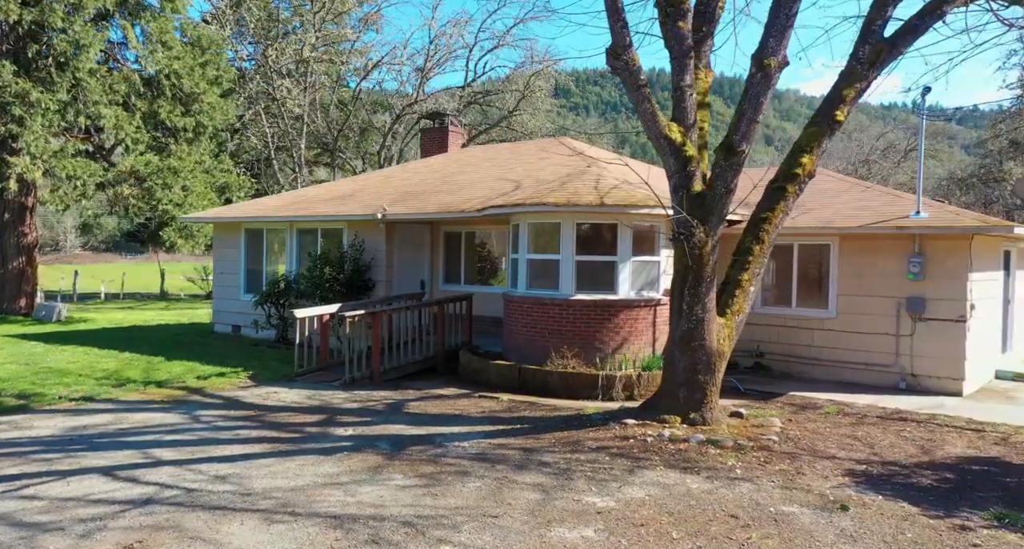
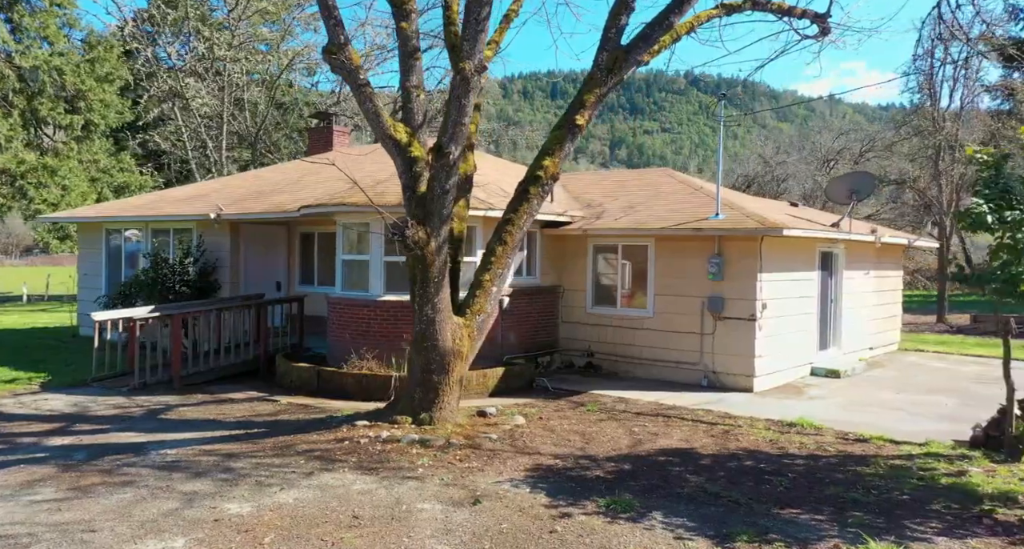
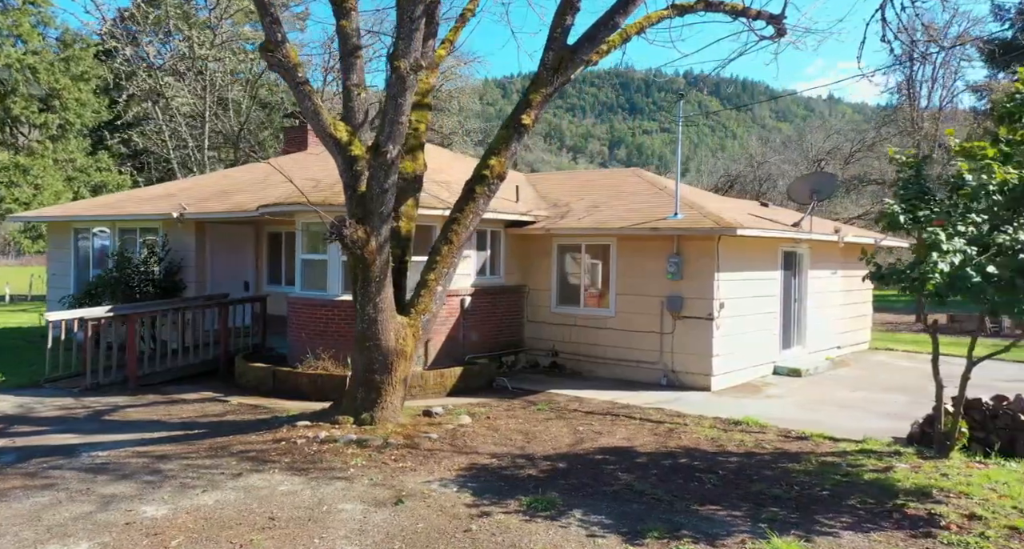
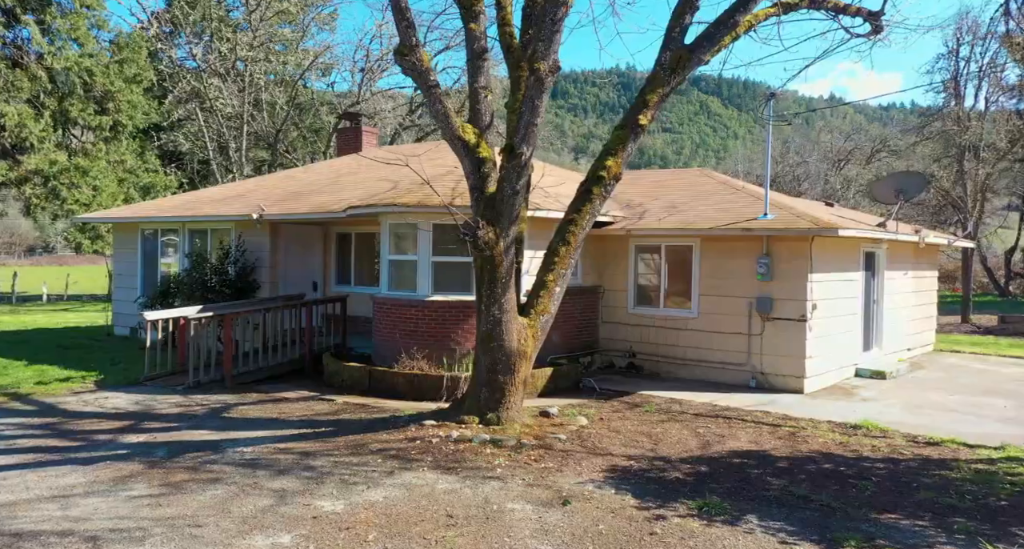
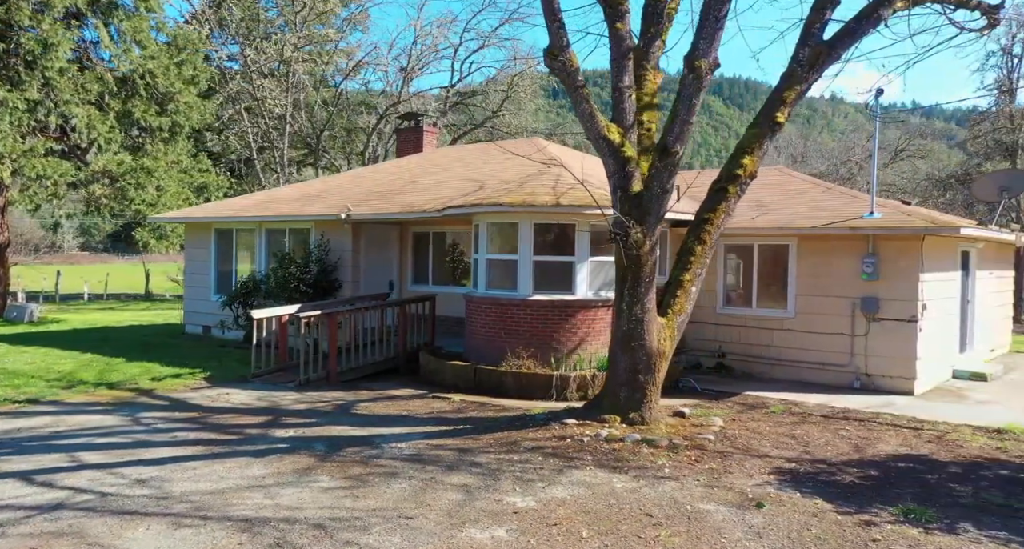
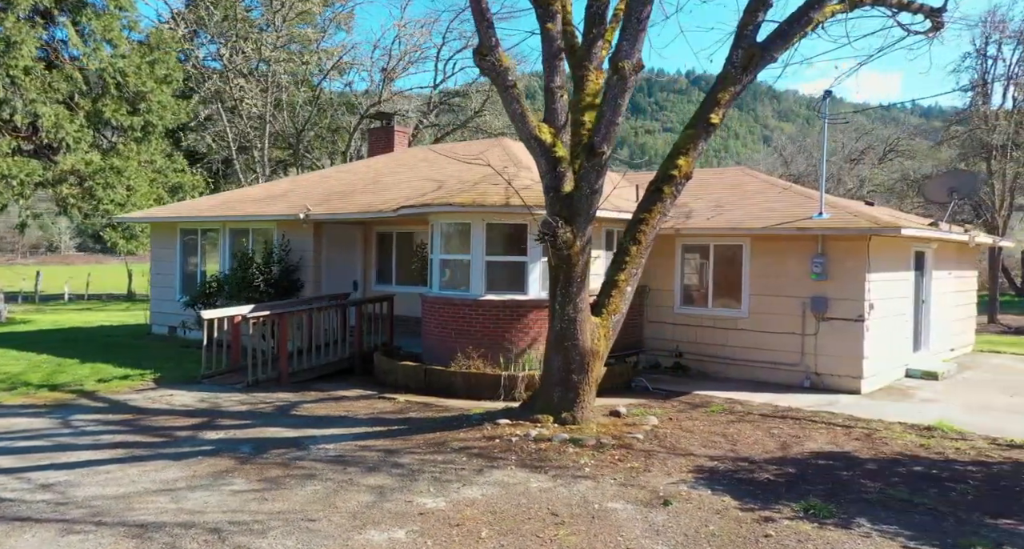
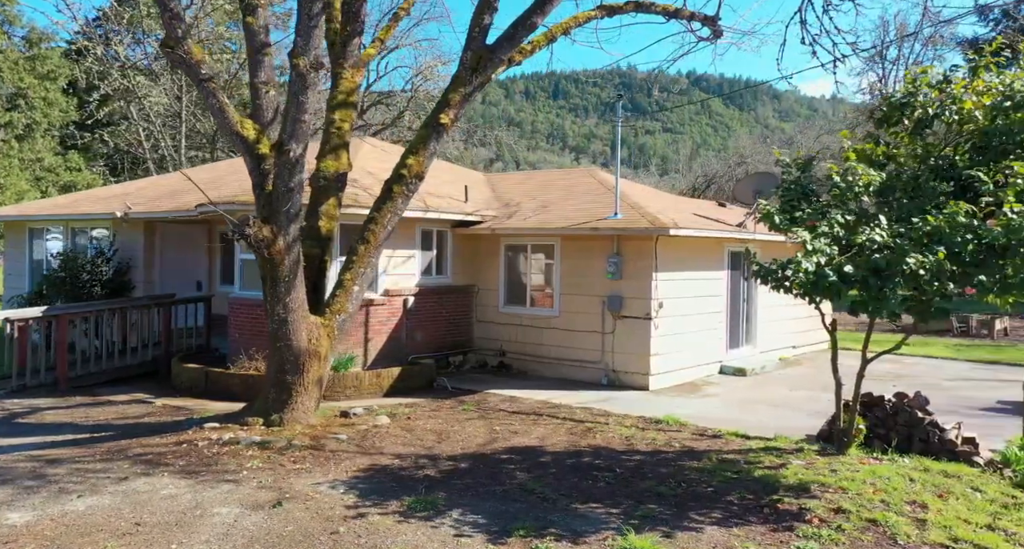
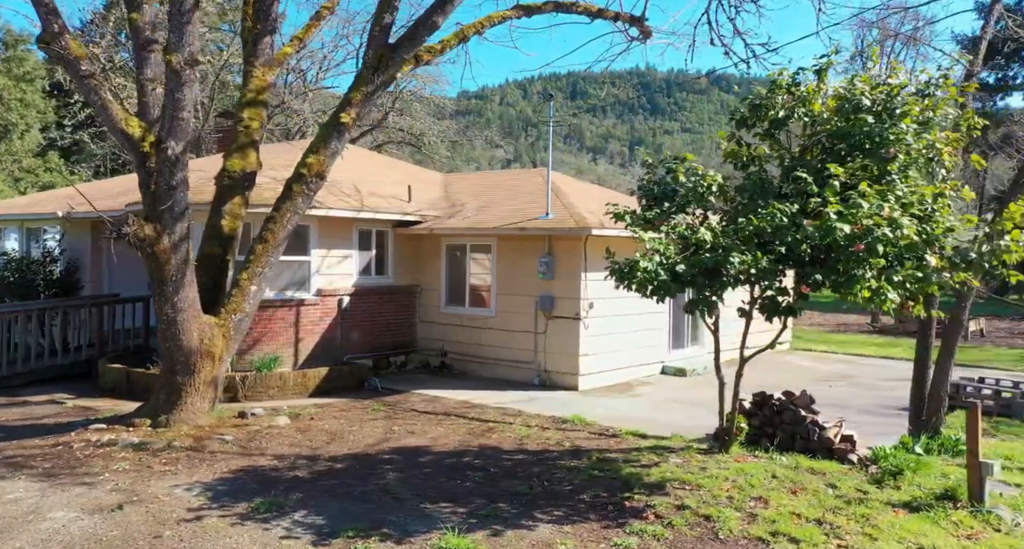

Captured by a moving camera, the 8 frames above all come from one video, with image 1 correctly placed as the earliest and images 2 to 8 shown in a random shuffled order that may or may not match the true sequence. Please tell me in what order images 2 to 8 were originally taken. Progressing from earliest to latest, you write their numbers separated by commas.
5, 6, 4, 2, 3, 7, 8
